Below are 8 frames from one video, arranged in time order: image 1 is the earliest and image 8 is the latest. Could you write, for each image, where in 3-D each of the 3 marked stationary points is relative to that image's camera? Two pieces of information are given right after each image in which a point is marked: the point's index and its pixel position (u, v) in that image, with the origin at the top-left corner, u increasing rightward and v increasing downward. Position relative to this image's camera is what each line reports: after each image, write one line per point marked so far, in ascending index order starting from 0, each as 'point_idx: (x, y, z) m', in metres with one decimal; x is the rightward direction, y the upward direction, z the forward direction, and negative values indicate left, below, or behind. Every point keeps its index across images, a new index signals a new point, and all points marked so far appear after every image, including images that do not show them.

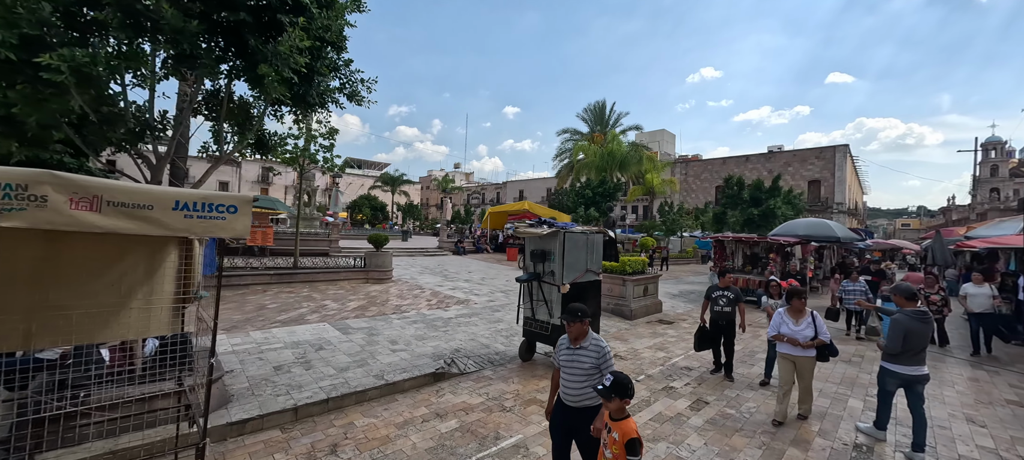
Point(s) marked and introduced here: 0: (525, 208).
0: (+0.9, +1.1, +19.4) m
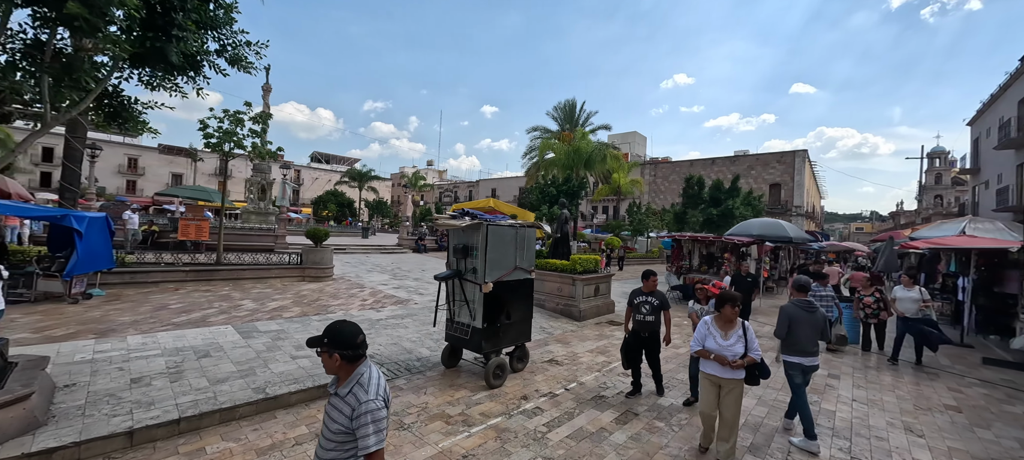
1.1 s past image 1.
0: (-1.1, +1.2, +18.8) m
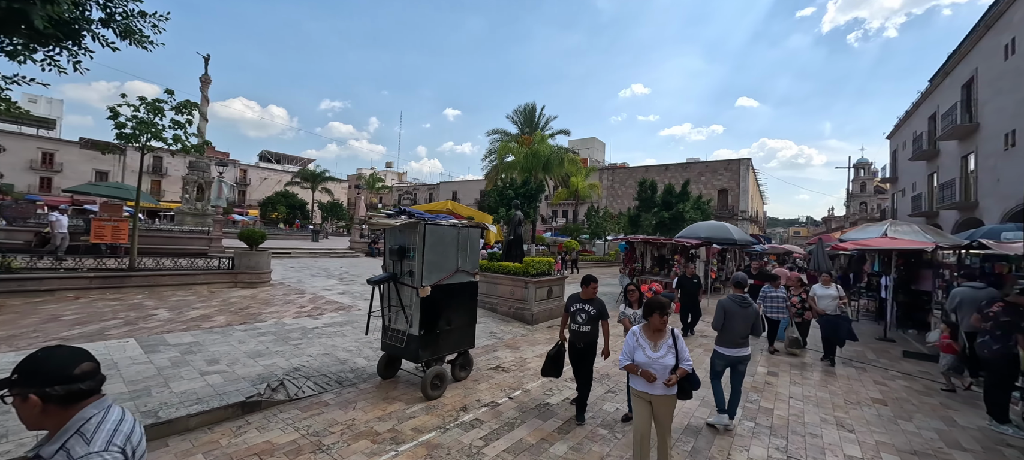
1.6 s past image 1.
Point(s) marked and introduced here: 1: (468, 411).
0: (-3.1, +1.1, +18.3) m
1: (-0.5, -2.2, +4.5) m
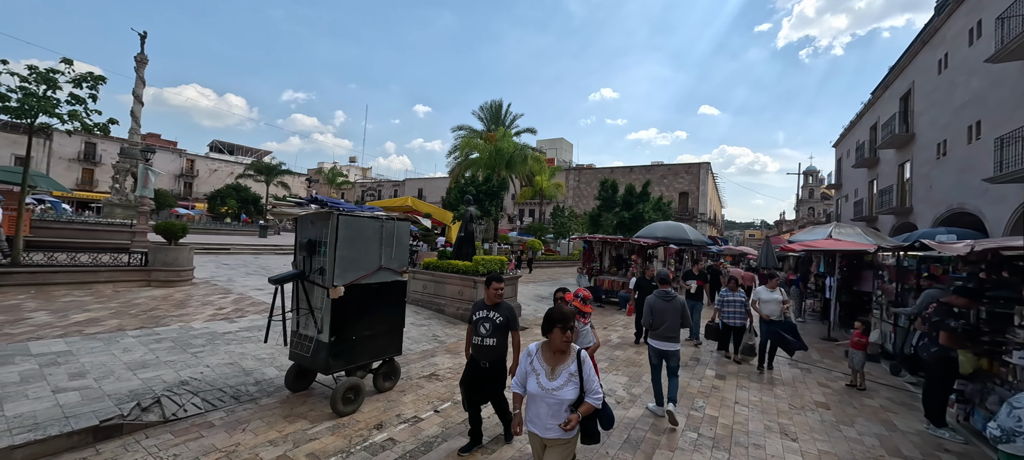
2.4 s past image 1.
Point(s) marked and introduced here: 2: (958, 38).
0: (-5.0, +1.3, +17.4) m
1: (-1.3, -2.1, +3.9) m
2: (+15.7, +6.8, +13.3) m
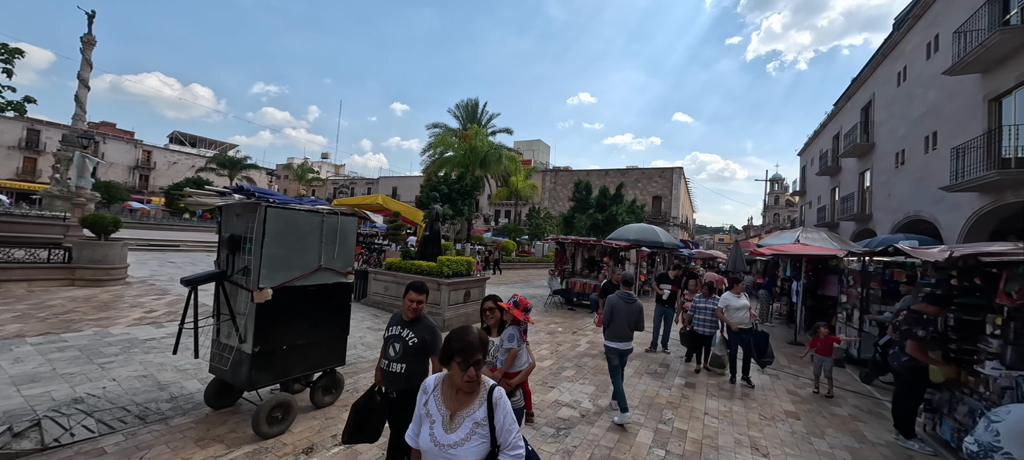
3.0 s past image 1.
0: (-6.2, +1.3, +16.7) m
1: (-1.8, -2.0, +3.4) m
2: (+14.8, +6.5, +13.9) m
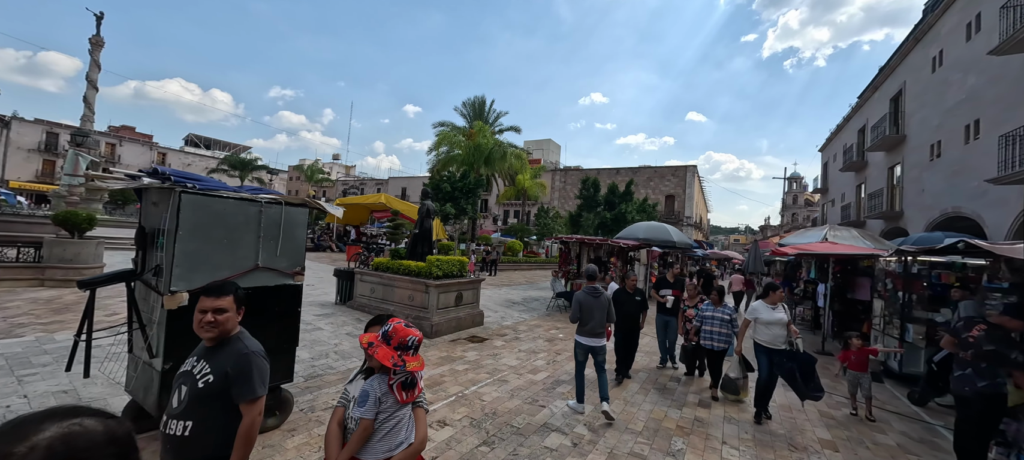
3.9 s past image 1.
0: (-6.1, +1.4, +16.2) m
1: (-2.0, -1.9, +2.7) m
2: (+14.8, +6.6, +12.7) m
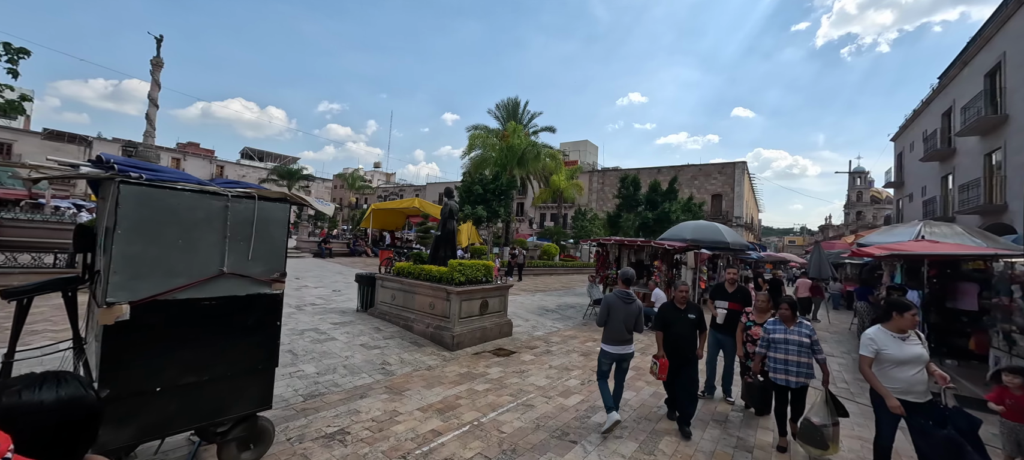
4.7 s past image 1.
0: (-4.7, +1.2, +16.0) m
1: (-2.0, -1.9, +2.2) m
2: (+15.7, +6.7, +10.5) m
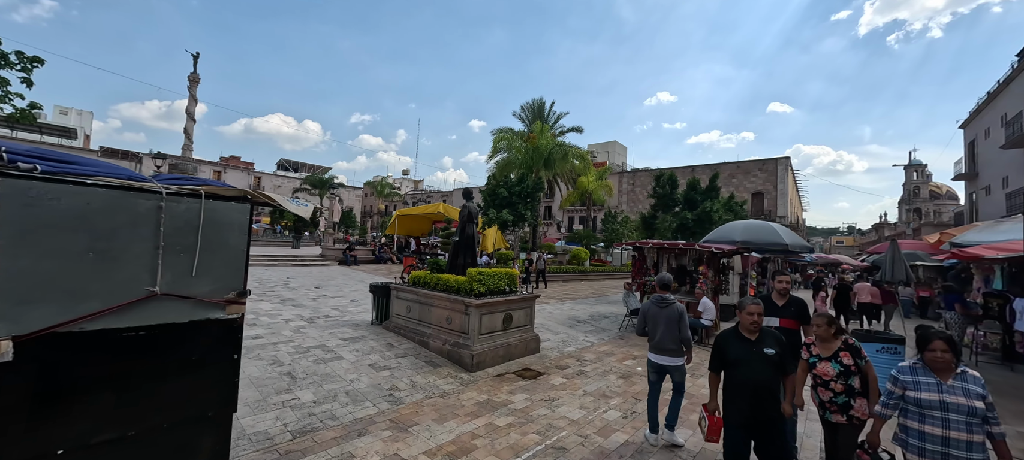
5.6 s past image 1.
0: (-3.6, +0.9, +15.5) m
1: (-1.9, -2.0, +1.5) m
2: (+16.2, +6.9, +8.6) m
